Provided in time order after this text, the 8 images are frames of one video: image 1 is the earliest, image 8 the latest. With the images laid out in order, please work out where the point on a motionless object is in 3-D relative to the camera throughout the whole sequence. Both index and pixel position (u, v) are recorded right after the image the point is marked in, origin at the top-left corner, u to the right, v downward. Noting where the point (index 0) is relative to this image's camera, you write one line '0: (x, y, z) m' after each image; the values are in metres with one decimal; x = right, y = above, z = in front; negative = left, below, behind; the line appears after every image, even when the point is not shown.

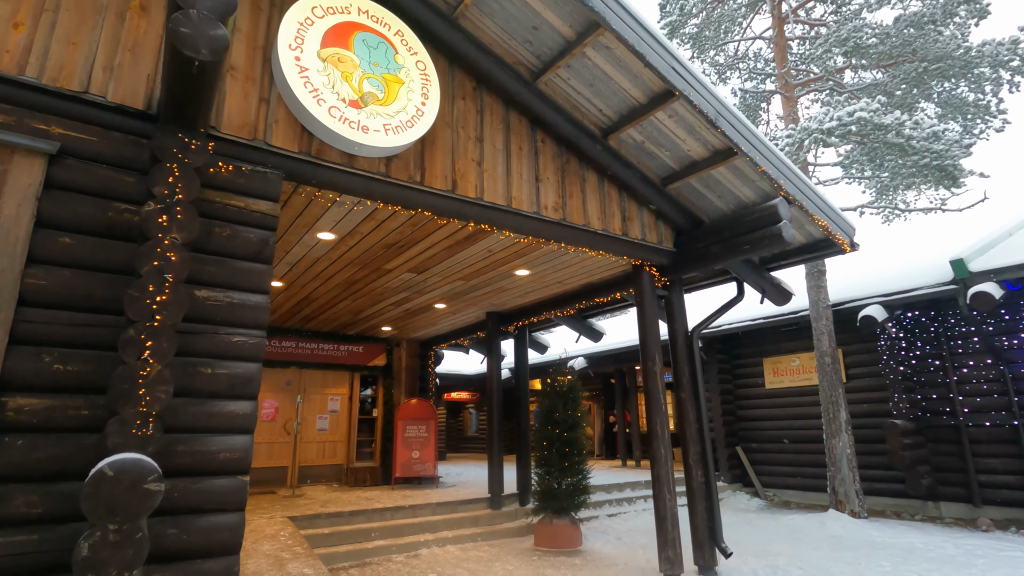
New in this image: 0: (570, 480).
0: (+0.7, -2.5, +6.9) m
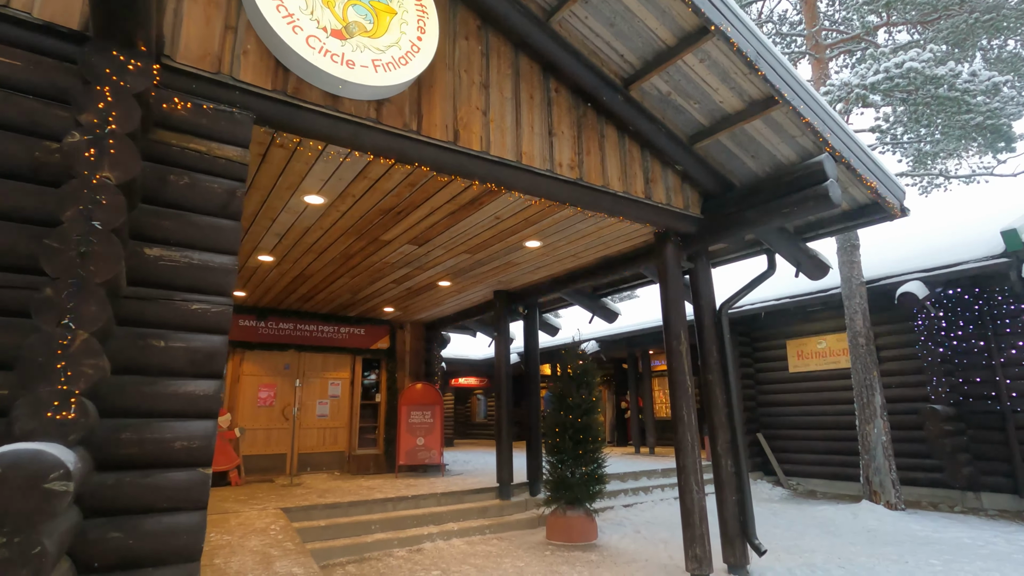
0: (+0.9, -2.2, +6.4) m
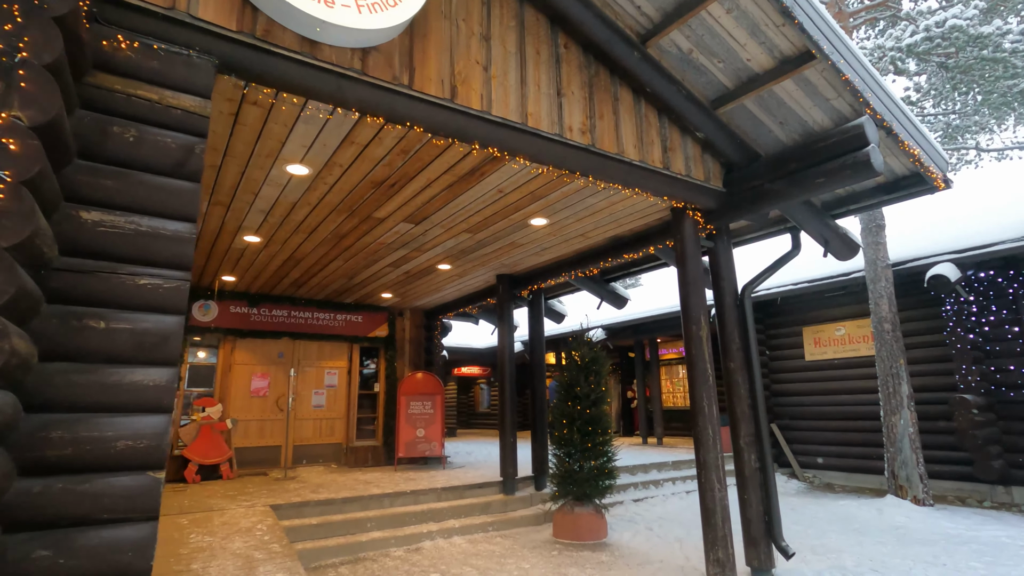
0: (+0.9, -2.0, +6.1) m
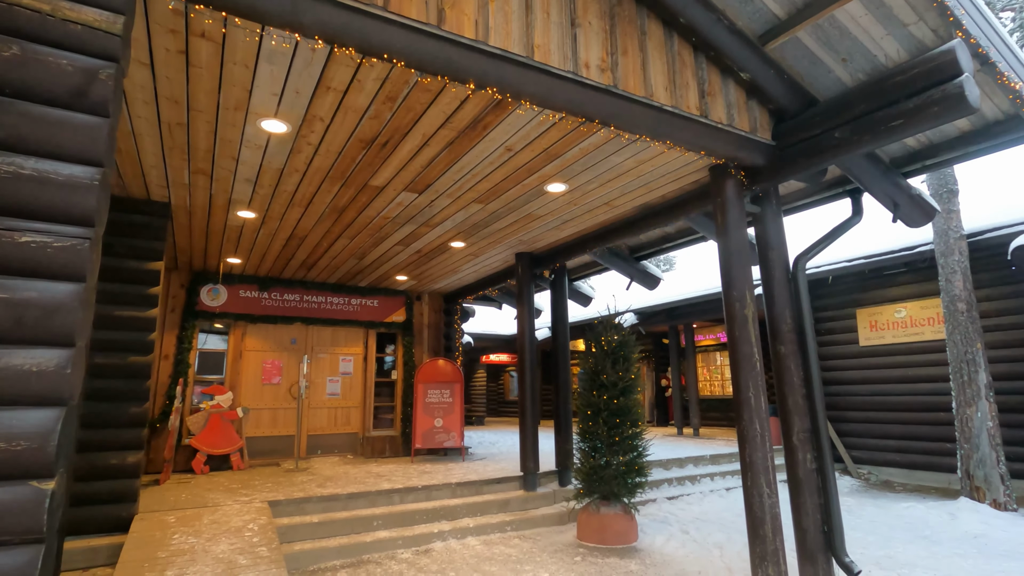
0: (+1.1, -1.7, +5.4) m
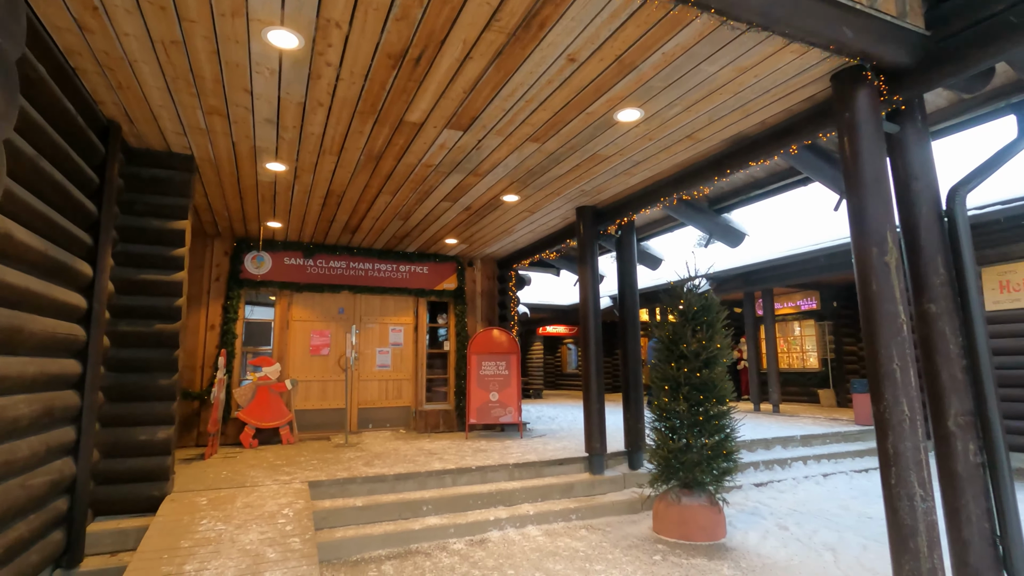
0: (+1.7, -1.3, +4.6) m
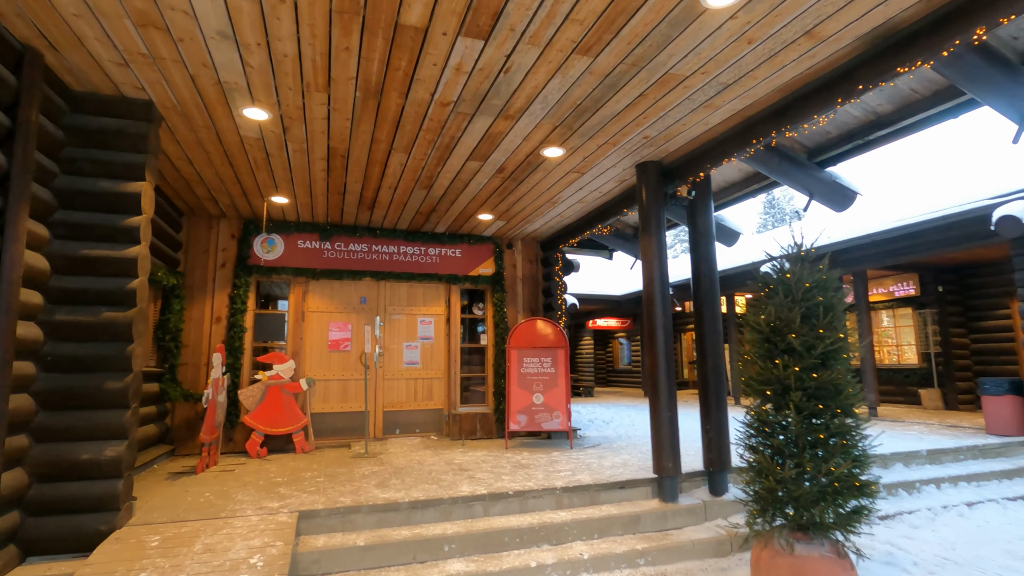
0: (+2.0, -1.1, +3.4) m
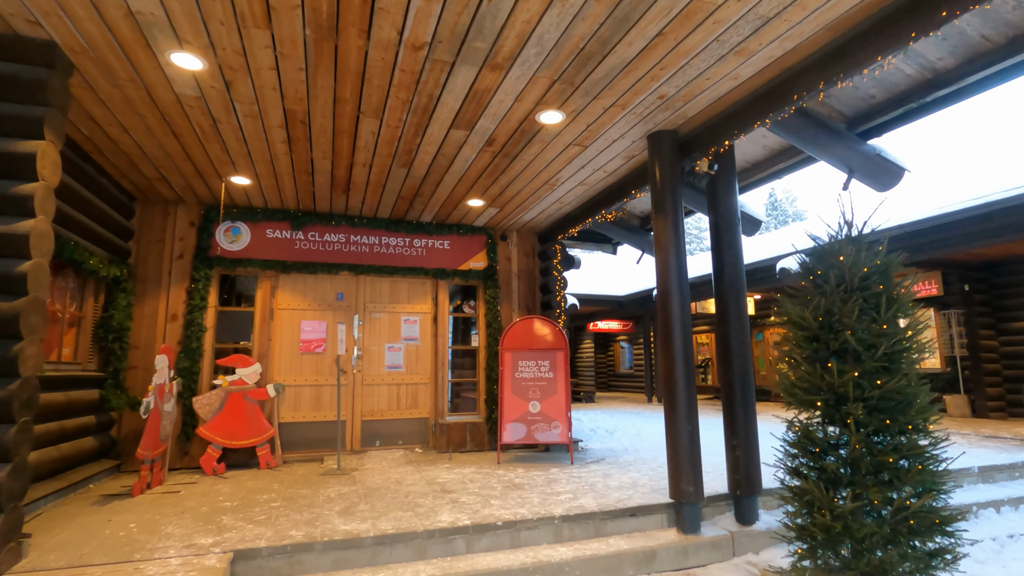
0: (+1.9, -1.0, +2.7) m
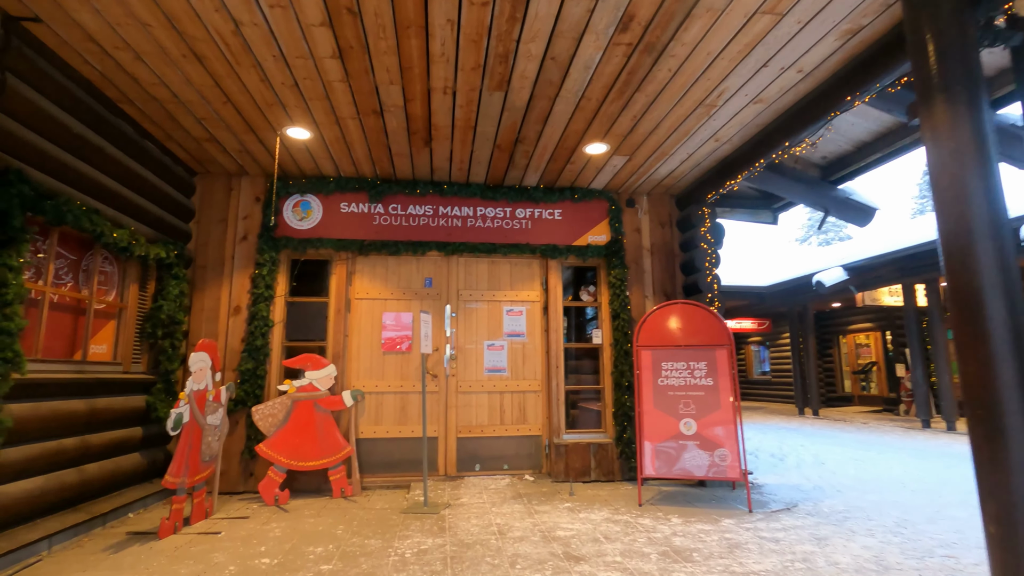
0: (+2.4, -0.8, +0.8) m
